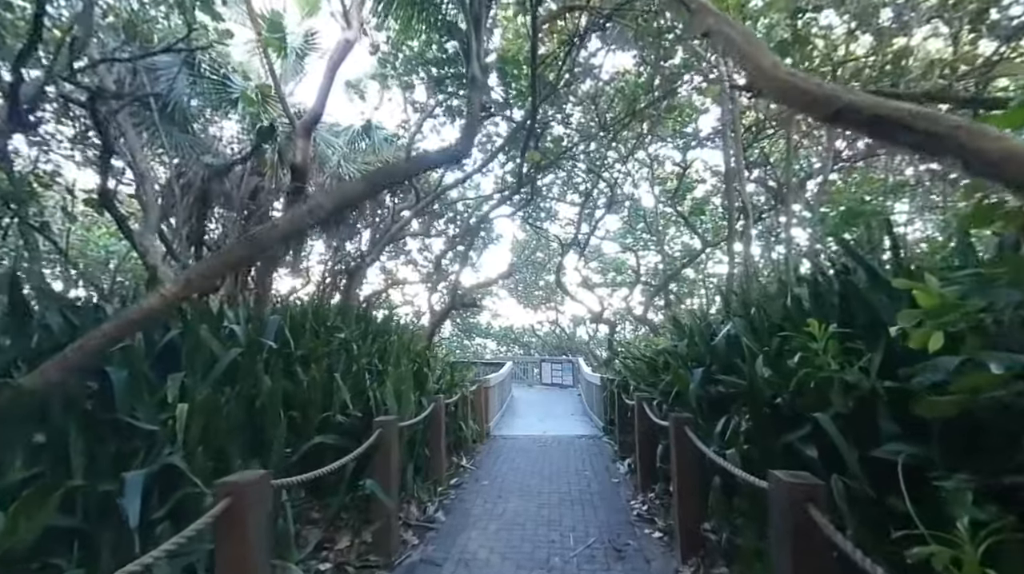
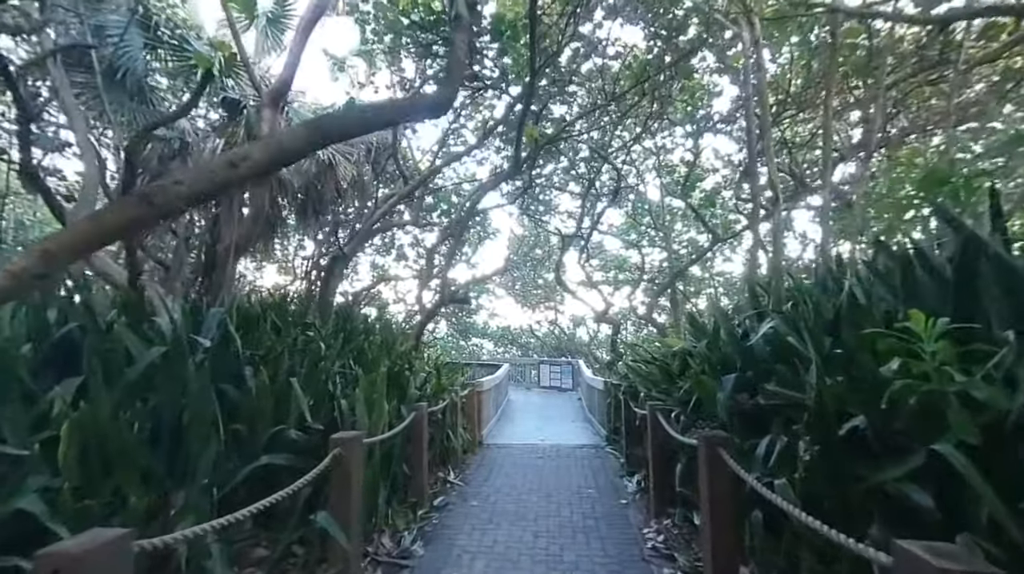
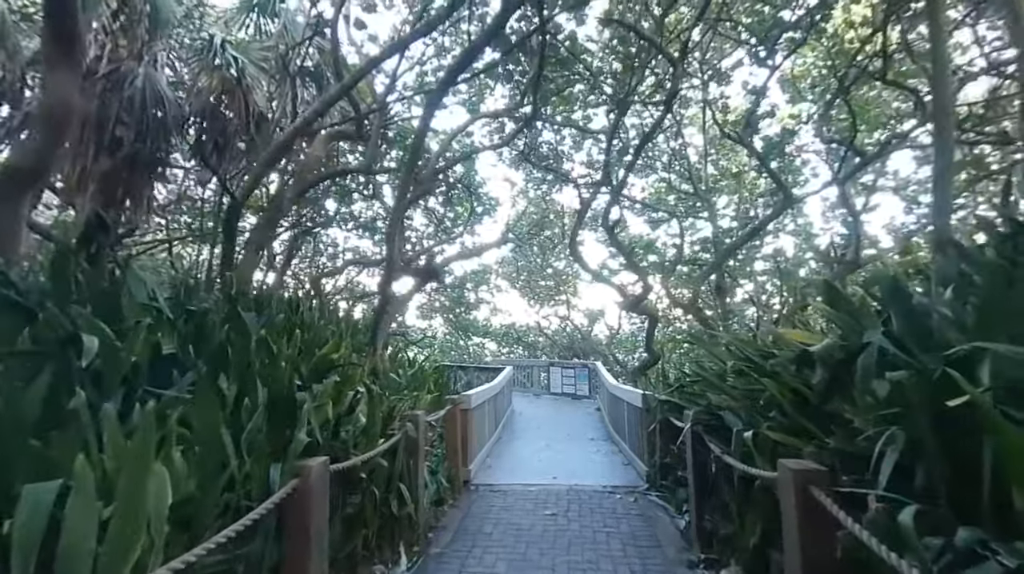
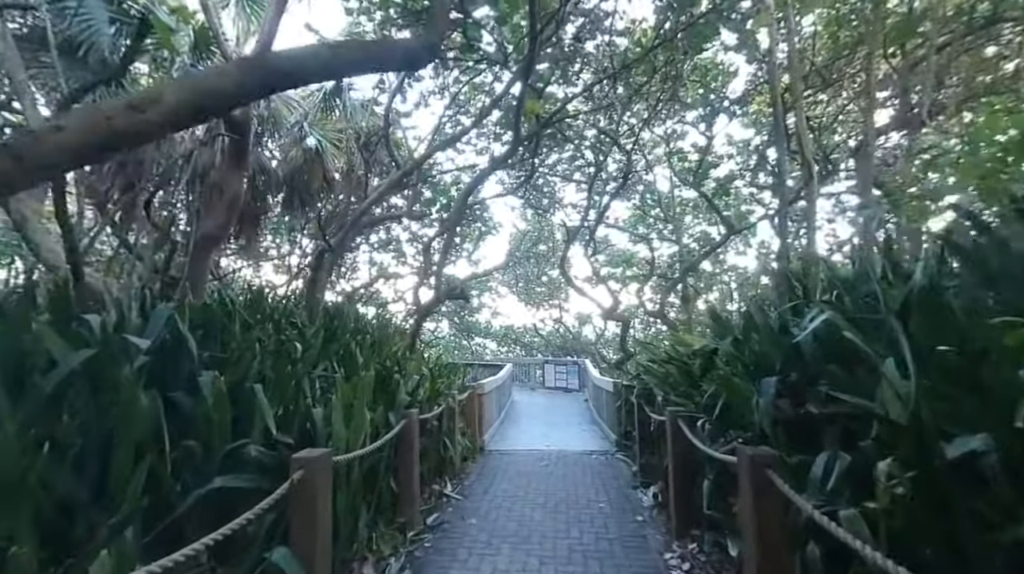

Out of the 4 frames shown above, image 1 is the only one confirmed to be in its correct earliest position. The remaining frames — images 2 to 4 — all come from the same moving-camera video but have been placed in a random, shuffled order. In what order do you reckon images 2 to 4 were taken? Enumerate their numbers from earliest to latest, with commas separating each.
2, 4, 3
